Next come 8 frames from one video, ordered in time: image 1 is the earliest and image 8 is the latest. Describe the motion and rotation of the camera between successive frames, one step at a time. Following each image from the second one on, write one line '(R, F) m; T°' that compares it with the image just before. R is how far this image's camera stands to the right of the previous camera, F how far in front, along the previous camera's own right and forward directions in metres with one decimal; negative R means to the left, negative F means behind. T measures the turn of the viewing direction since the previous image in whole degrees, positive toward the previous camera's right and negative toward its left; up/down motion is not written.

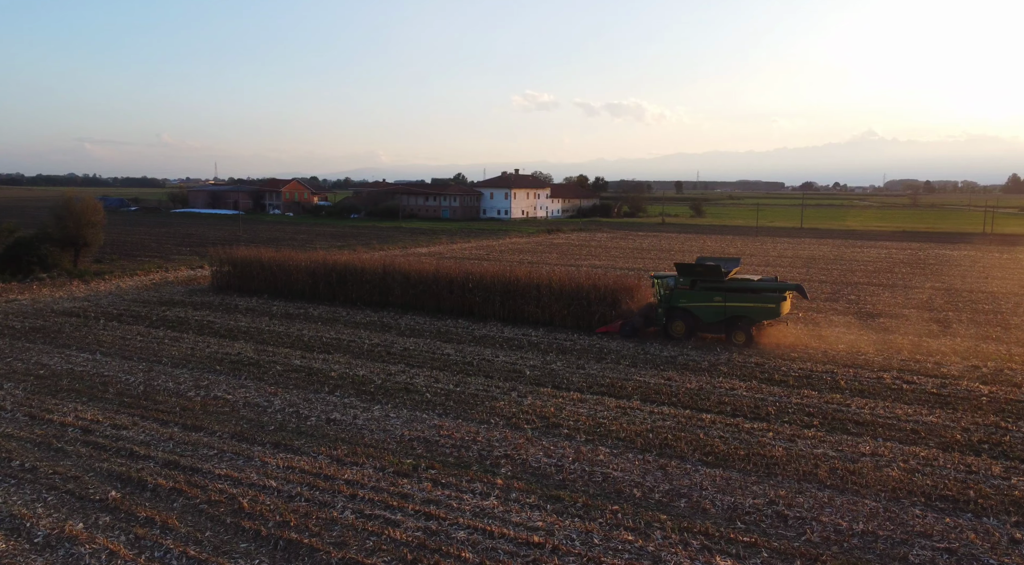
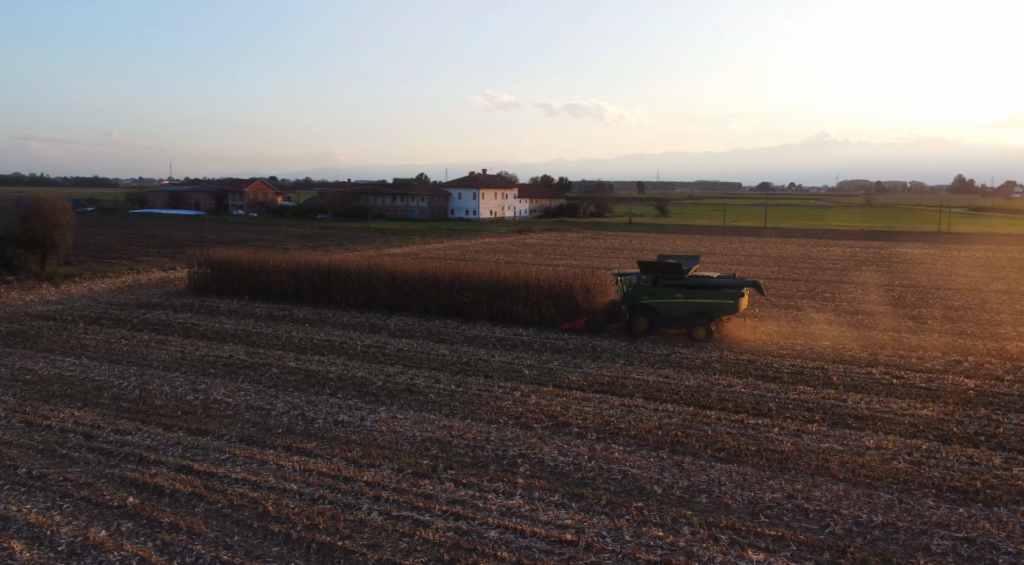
(-0.5, 0.0) m; +2°
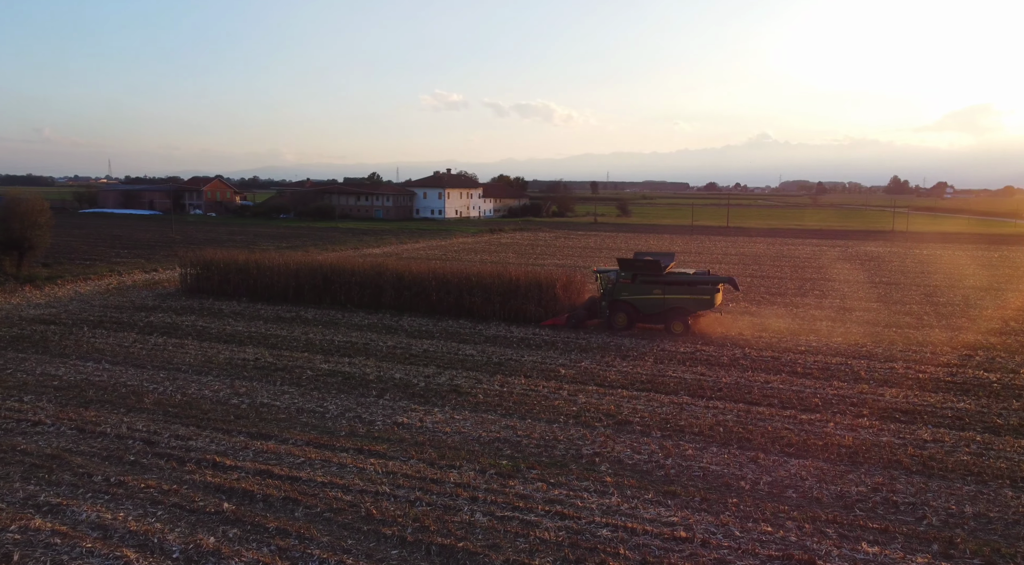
(-1.1, 0.0) m; +3°
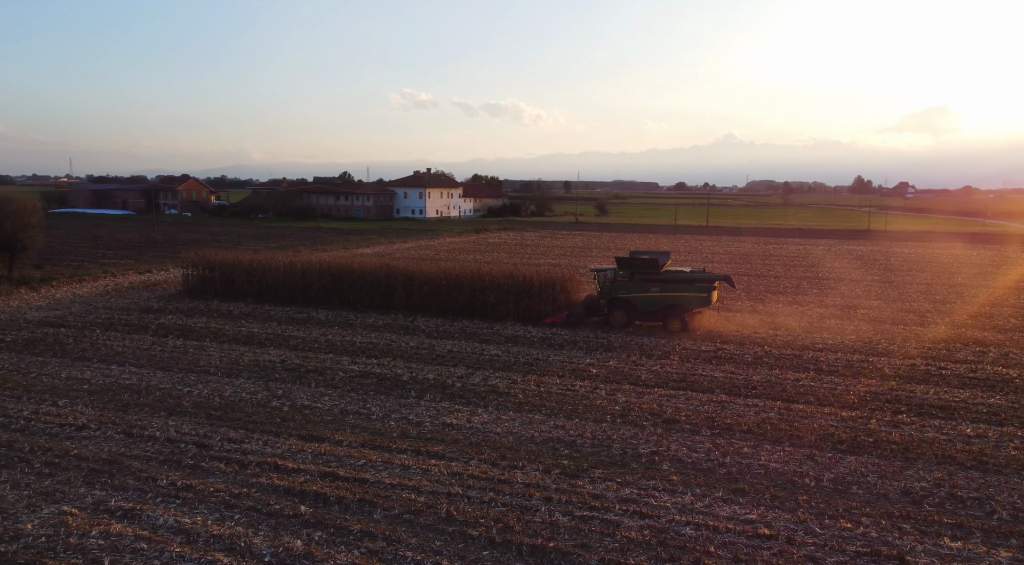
(-0.8, 0.0) m; +2°
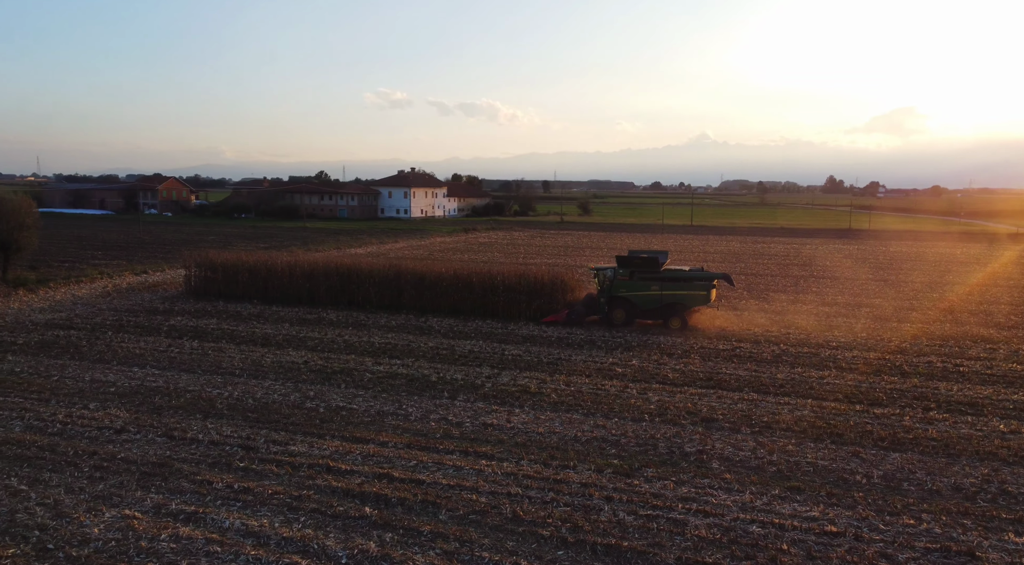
(-0.6, 0.0) m; +1°
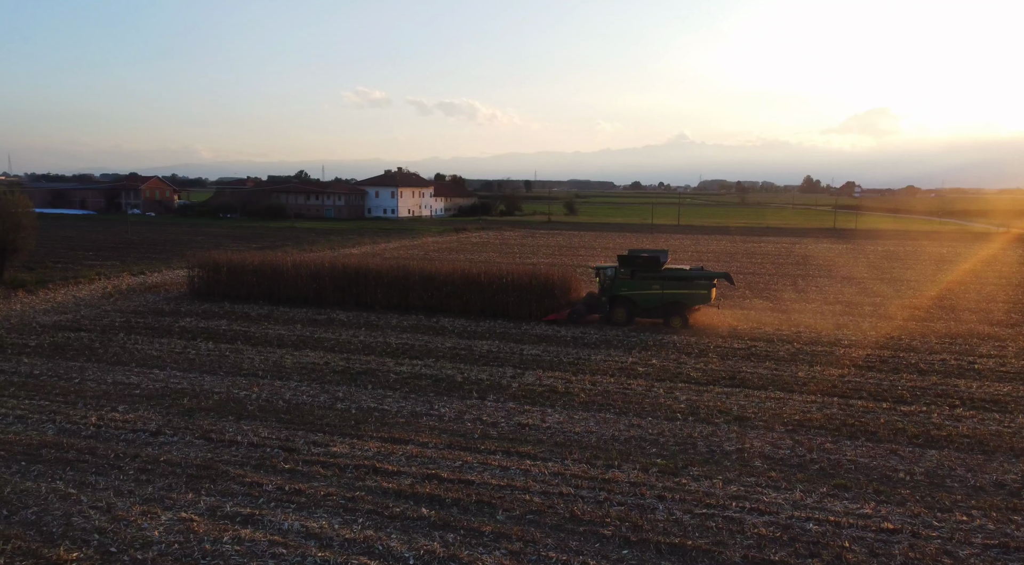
(-0.6, 0.0) m; +1°
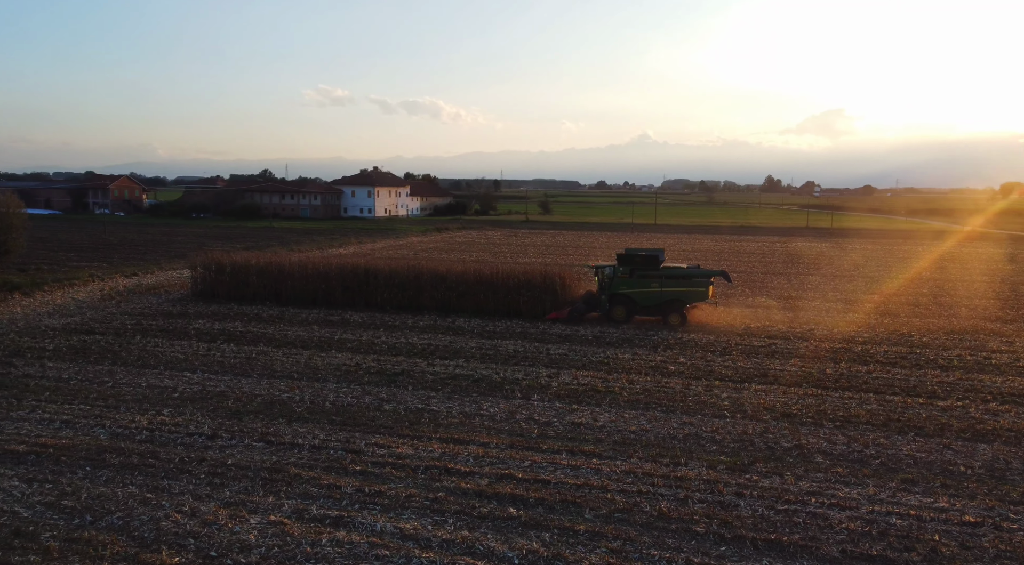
(-0.9, 0.0) m; +2°
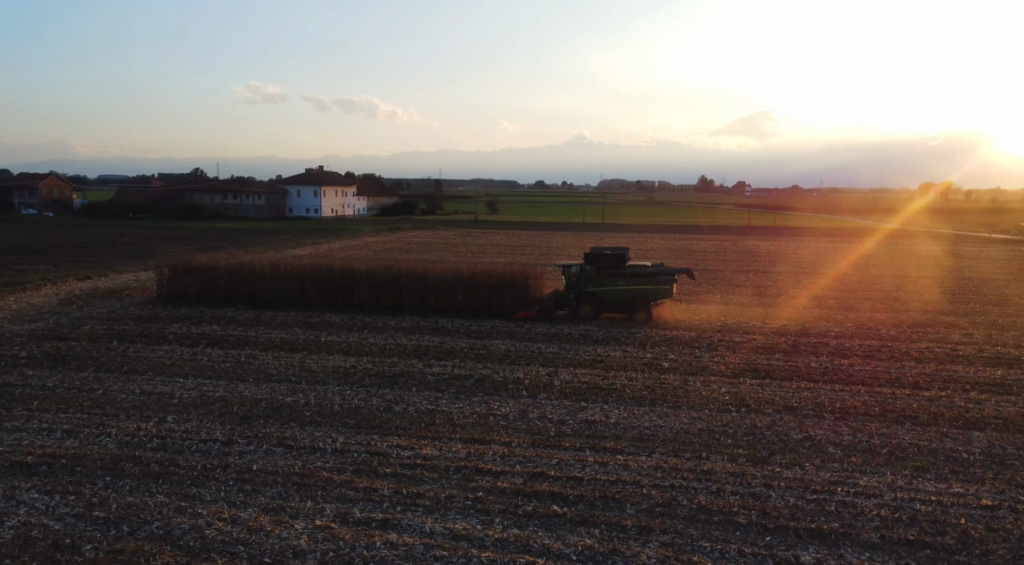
(-0.8, -0.1) m; +4°
